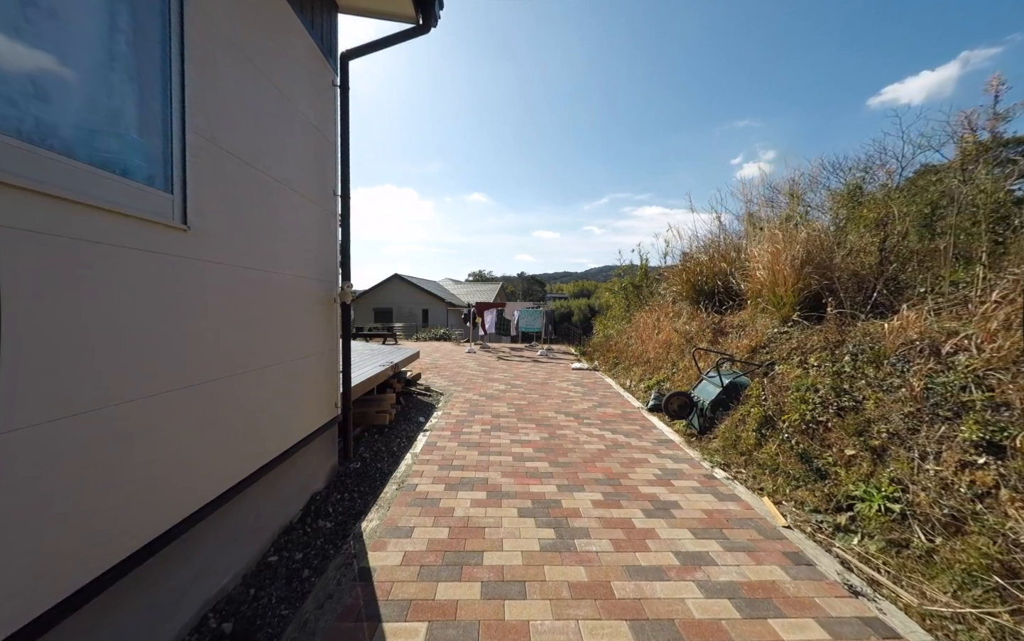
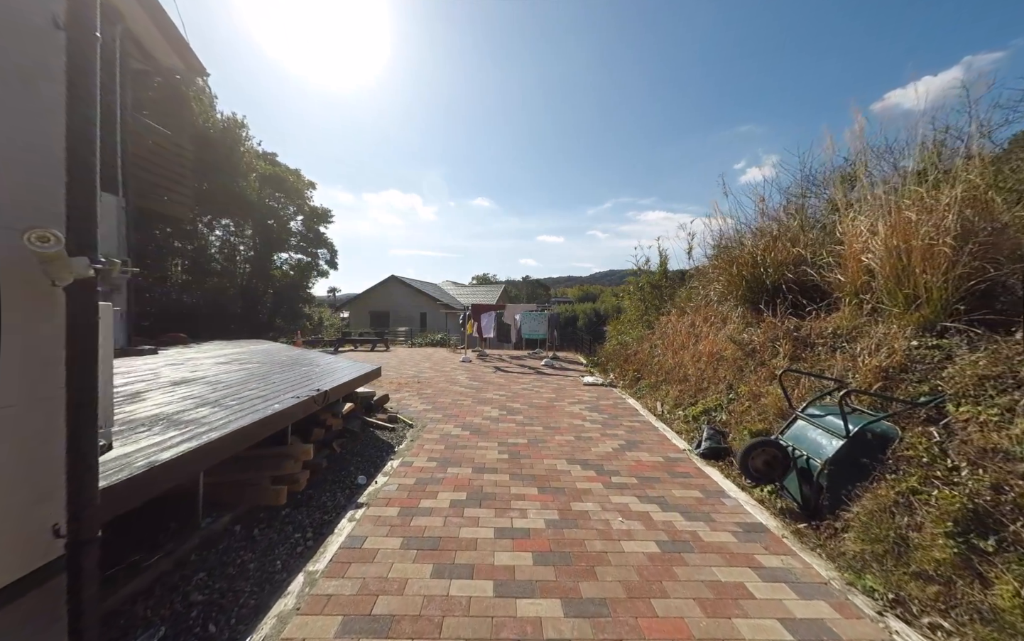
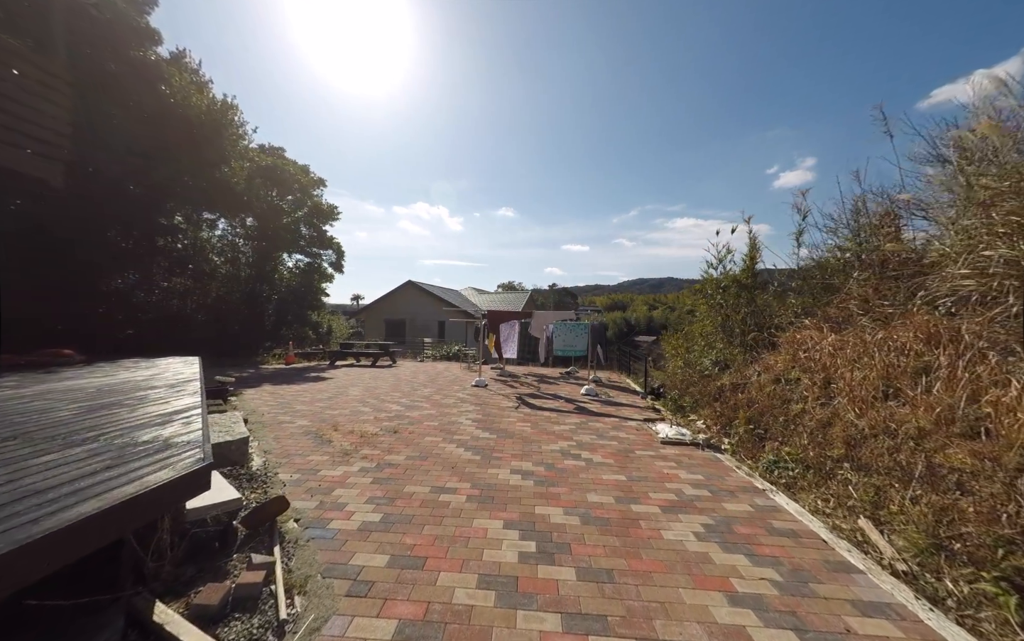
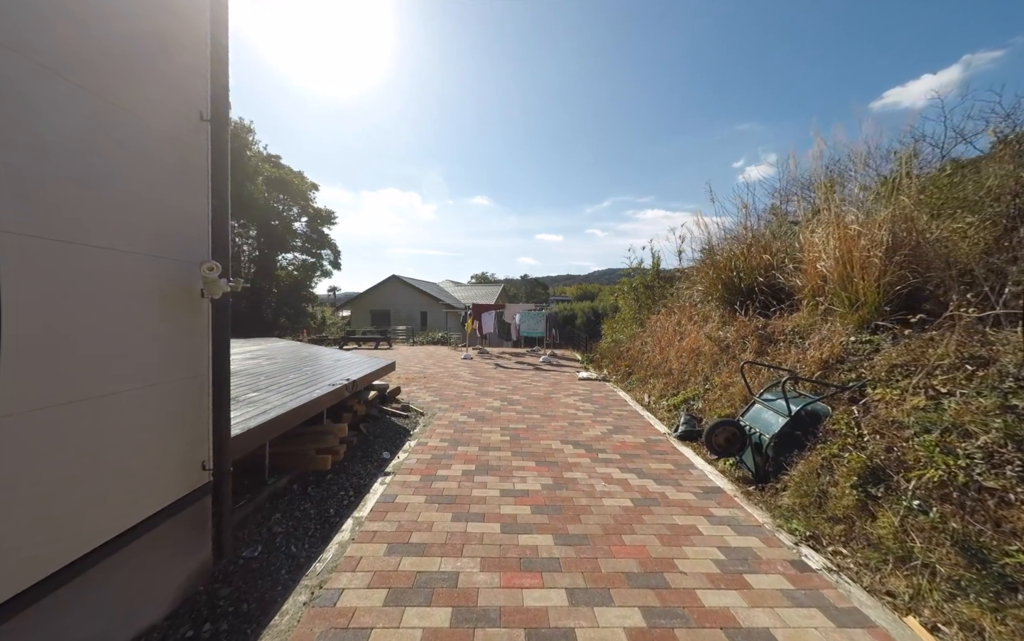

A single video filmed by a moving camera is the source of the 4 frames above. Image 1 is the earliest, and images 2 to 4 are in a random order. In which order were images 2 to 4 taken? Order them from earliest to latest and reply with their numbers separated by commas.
4, 2, 3
